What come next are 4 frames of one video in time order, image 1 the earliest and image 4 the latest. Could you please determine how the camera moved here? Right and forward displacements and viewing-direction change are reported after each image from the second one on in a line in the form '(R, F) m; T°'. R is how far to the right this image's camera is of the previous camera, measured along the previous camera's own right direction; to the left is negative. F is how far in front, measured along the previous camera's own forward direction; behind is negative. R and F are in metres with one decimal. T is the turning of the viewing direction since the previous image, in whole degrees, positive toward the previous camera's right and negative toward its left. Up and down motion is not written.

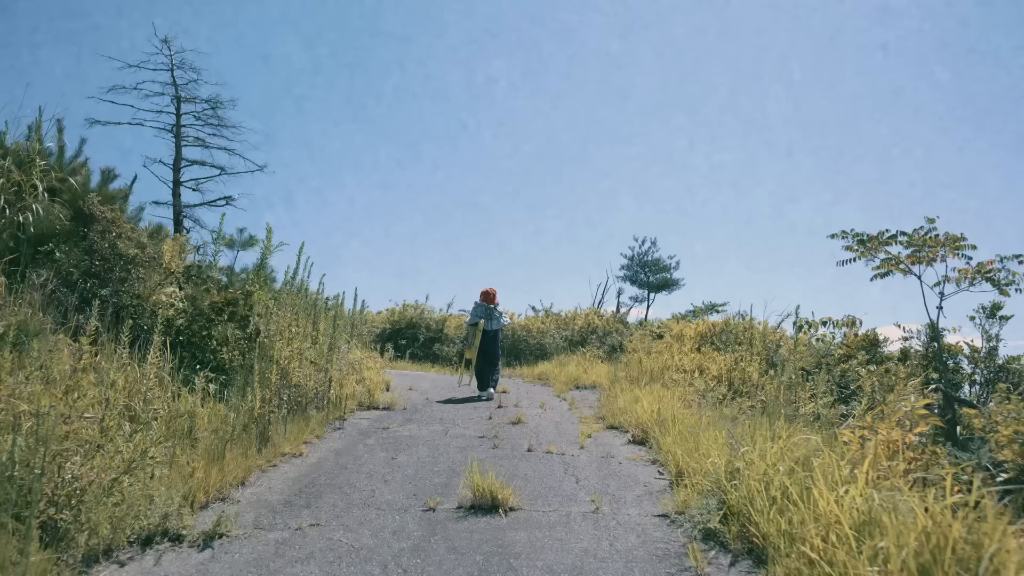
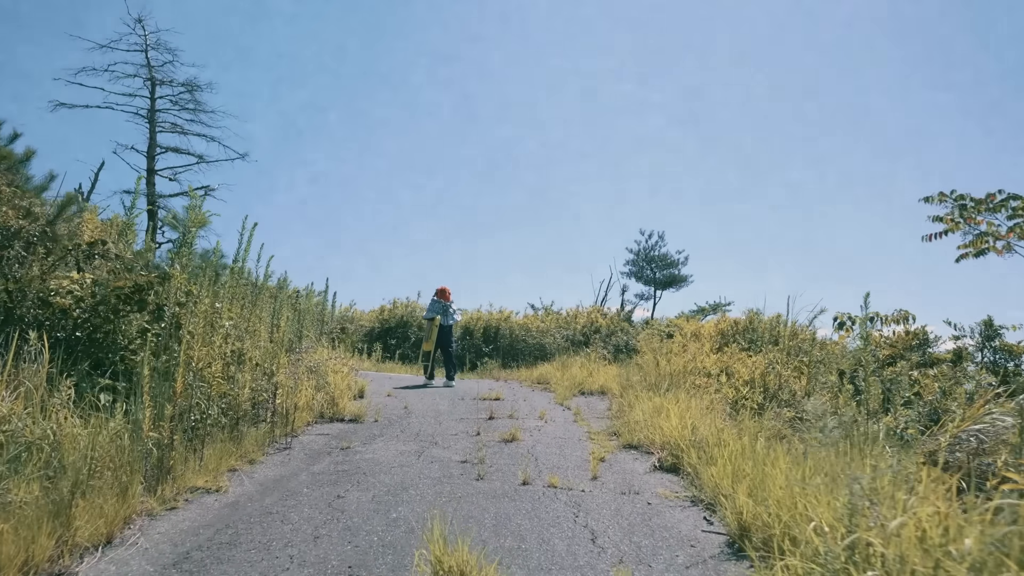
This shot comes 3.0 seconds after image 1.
(+0.1, +1.6) m; 0°
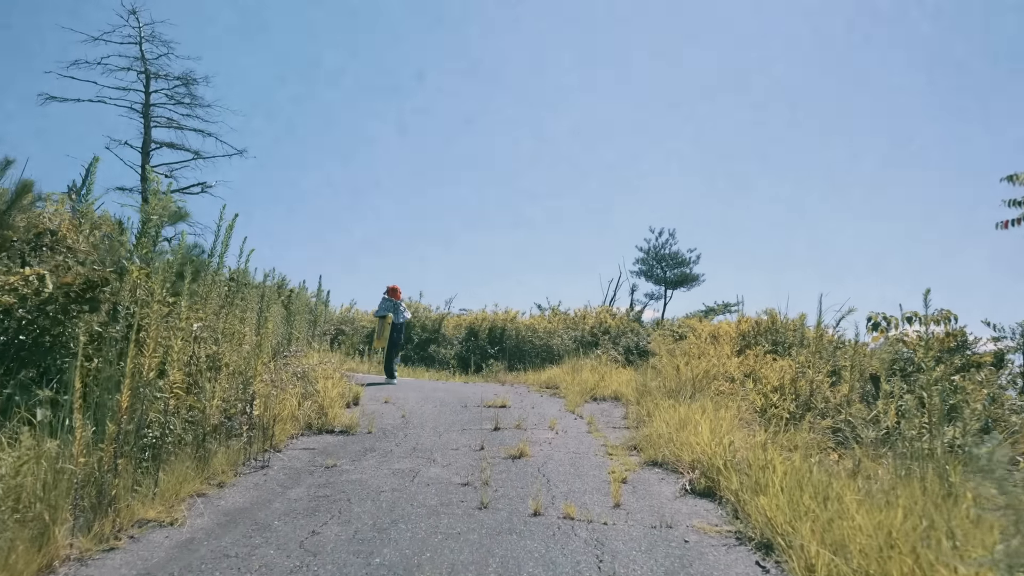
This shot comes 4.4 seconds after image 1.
(0.0, +0.7) m; 0°
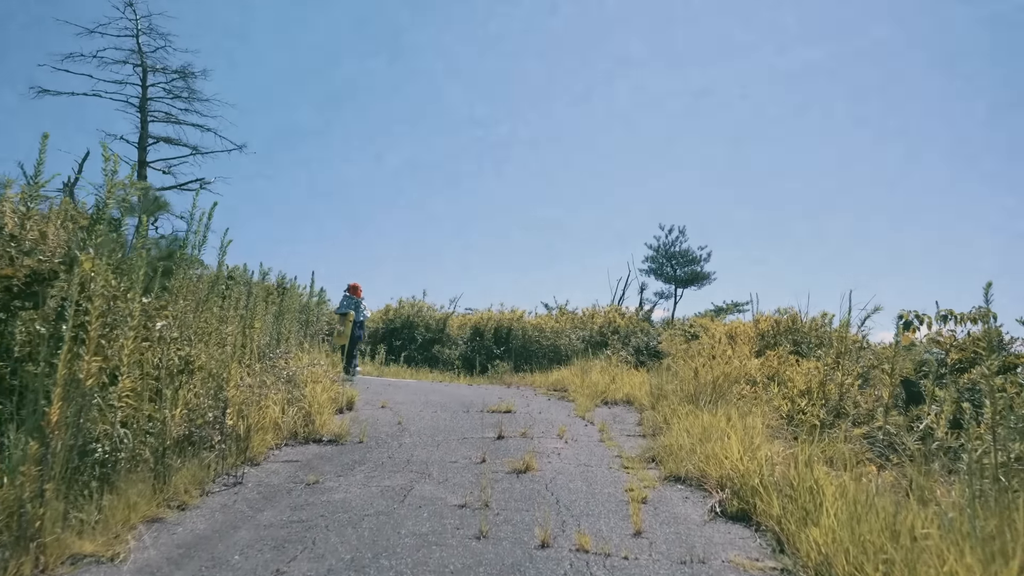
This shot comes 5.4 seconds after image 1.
(0.0, +0.6) m; -1°
